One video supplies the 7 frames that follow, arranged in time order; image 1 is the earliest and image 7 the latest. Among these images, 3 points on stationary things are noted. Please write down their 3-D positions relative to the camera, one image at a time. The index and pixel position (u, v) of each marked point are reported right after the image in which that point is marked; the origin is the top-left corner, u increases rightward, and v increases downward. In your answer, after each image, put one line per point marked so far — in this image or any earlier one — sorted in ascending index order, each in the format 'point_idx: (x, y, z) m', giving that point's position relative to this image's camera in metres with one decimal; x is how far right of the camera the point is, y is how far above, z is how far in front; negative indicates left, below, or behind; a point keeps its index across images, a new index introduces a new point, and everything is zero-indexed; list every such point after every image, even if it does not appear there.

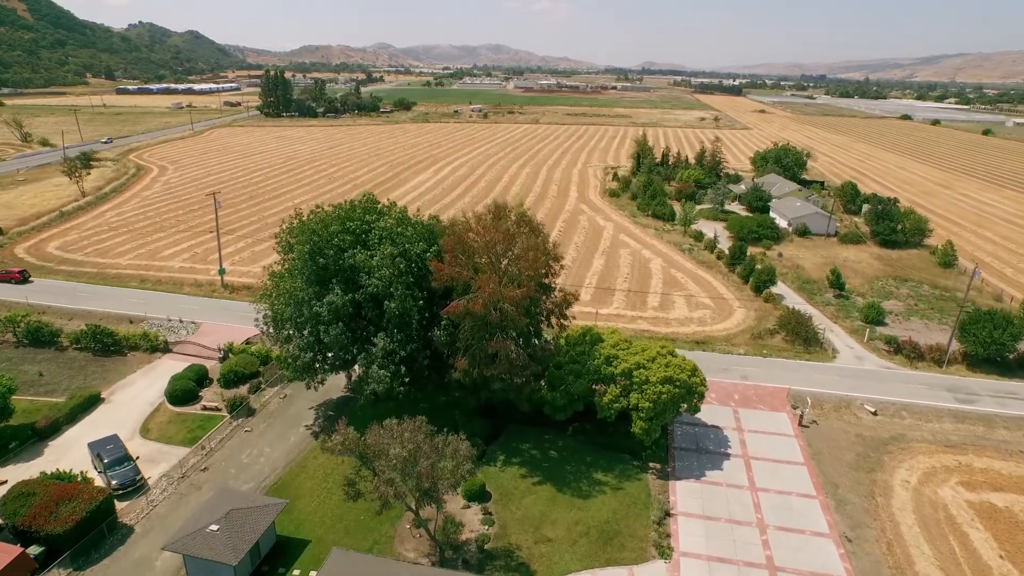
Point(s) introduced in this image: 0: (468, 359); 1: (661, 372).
0: (-1.1, -1.8, +17.5) m
1: (+3.8, -2.2, +18.2) m
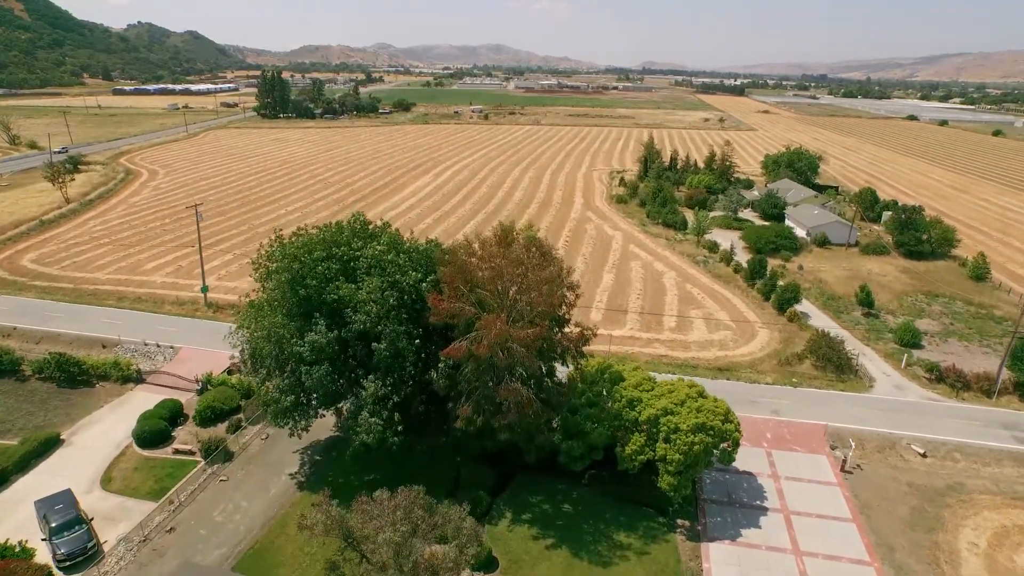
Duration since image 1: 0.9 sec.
0: (-0.9, -2.6, +15.3) m
1: (+4.0, -2.9, +15.9) m
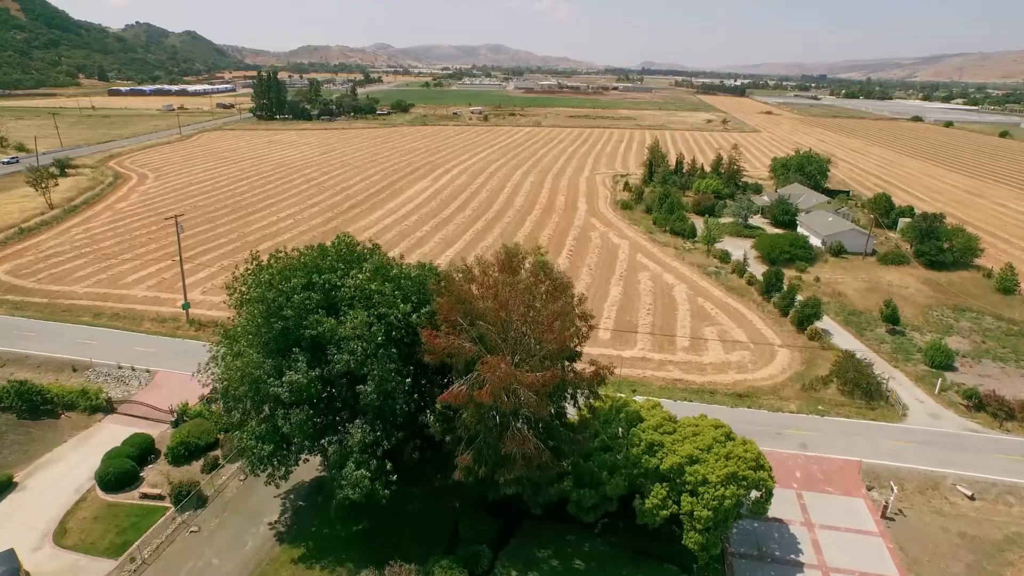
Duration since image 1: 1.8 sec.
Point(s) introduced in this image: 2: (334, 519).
0: (-0.8, -3.2, +13.4) m
1: (+4.2, -3.6, +14.0) m
2: (-4.1, -5.3, +16.2) m
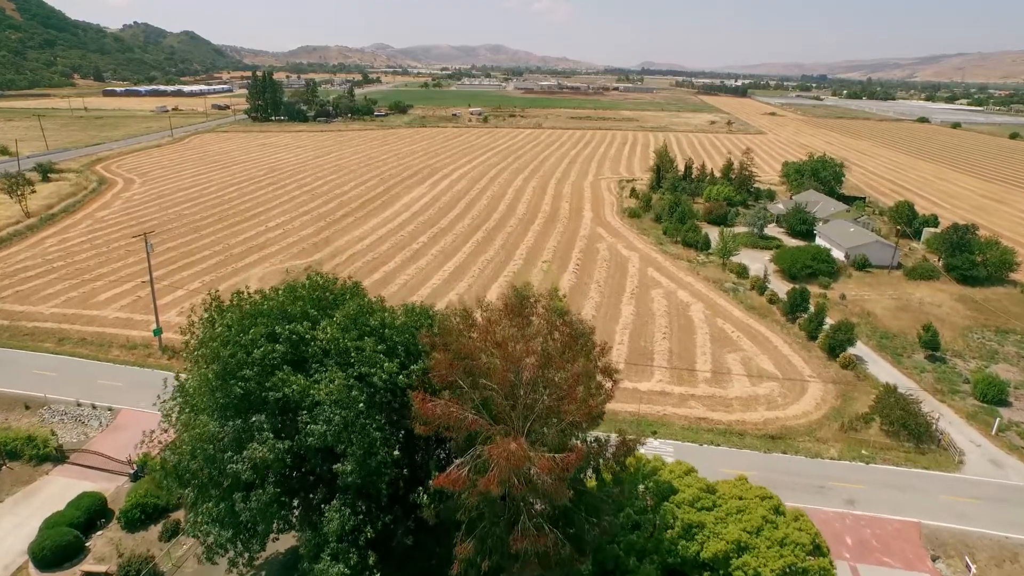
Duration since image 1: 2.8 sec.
0: (-0.6, -4.0, +10.9) m
1: (+4.3, -4.4, +11.5) m
2: (-3.9, -6.1, +13.6) m
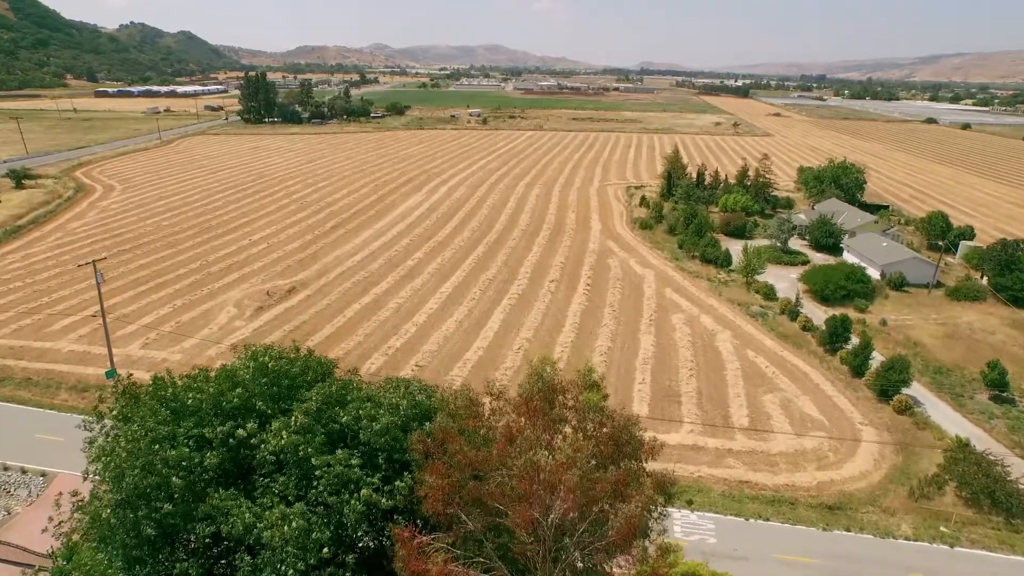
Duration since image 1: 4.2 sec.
0: (-0.4, -5.1, +7.6) m
1: (+4.5, -5.5, +8.3) m
2: (-3.7, -7.2, +10.3) m
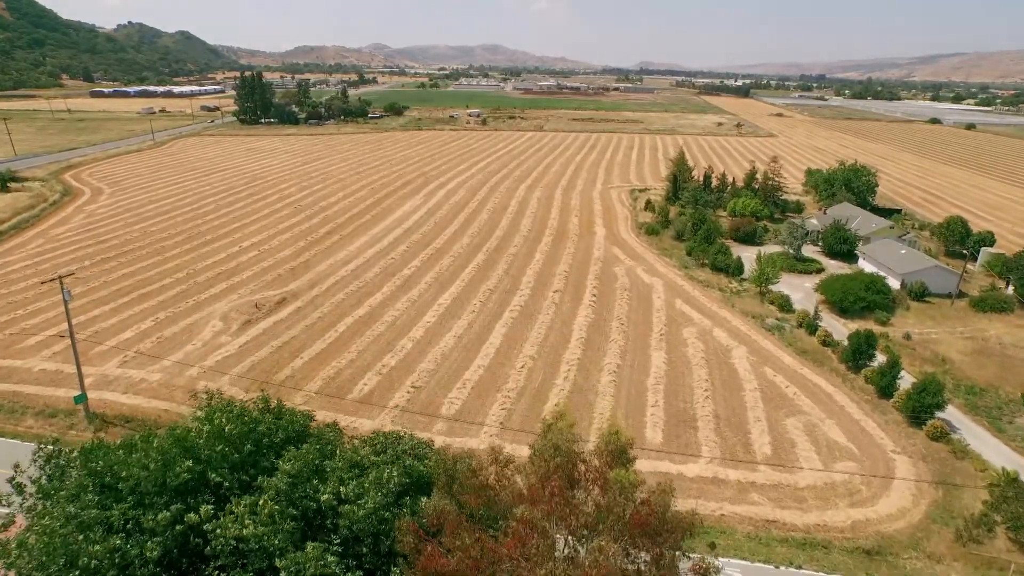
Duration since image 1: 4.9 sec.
0: (-0.3, -5.6, +5.9) m
1: (+4.7, -5.9, +6.6) m
2: (-3.6, -7.7, +8.7) m
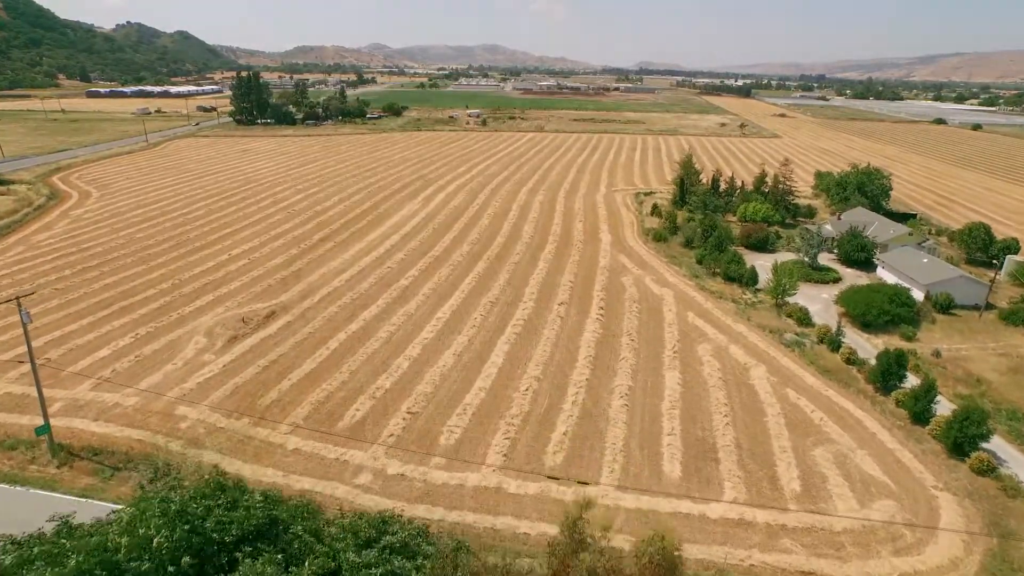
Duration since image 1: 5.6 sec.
0: (-0.1, -6.1, +4.2) m
1: (+4.8, -6.5, +4.8) m
2: (-3.4, -8.2, +6.9) m
